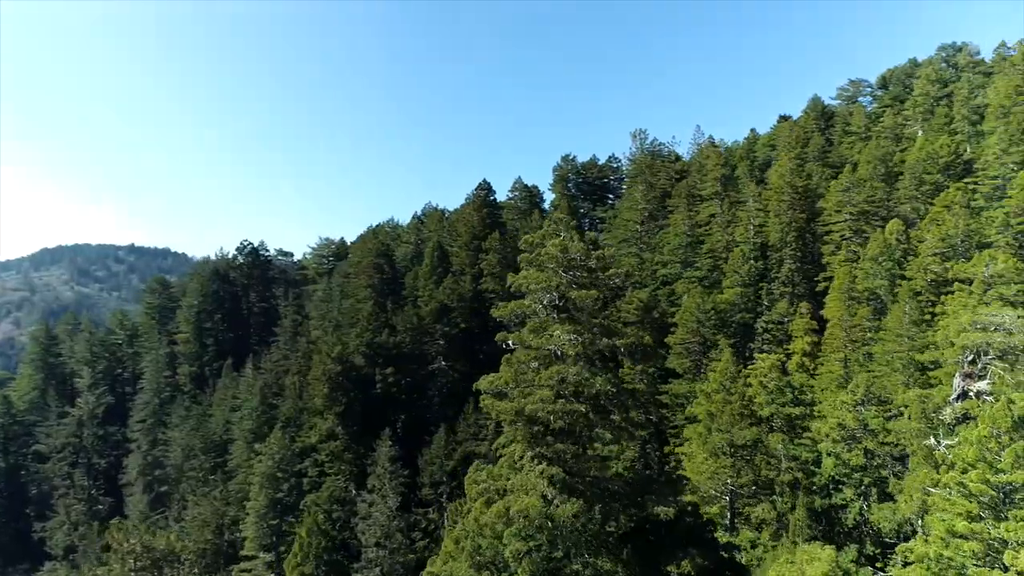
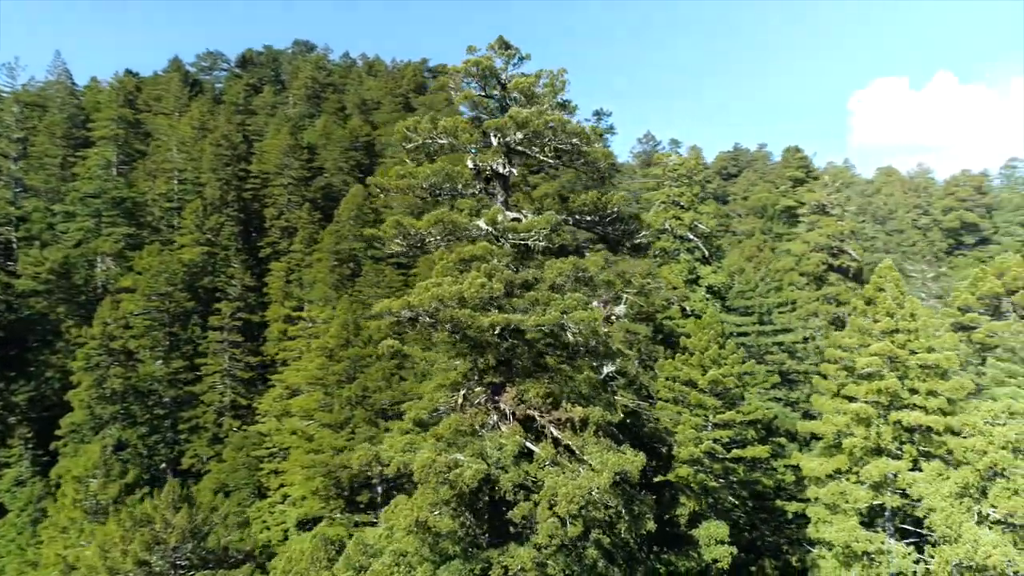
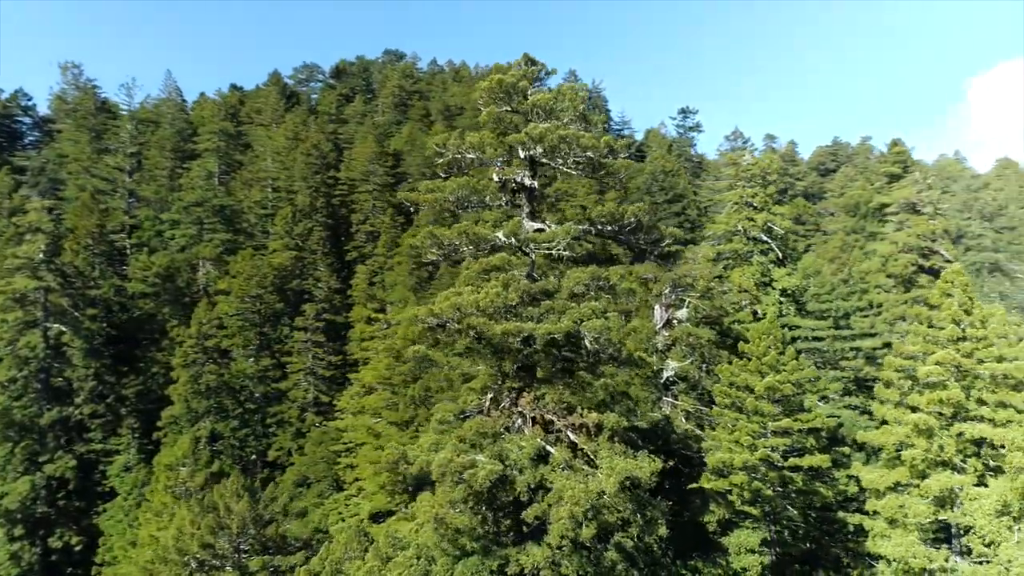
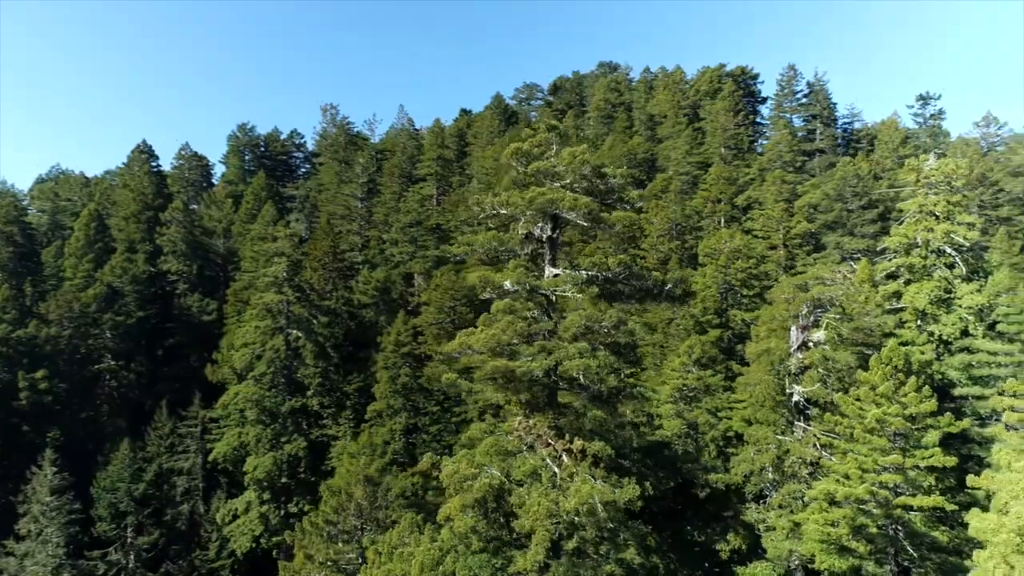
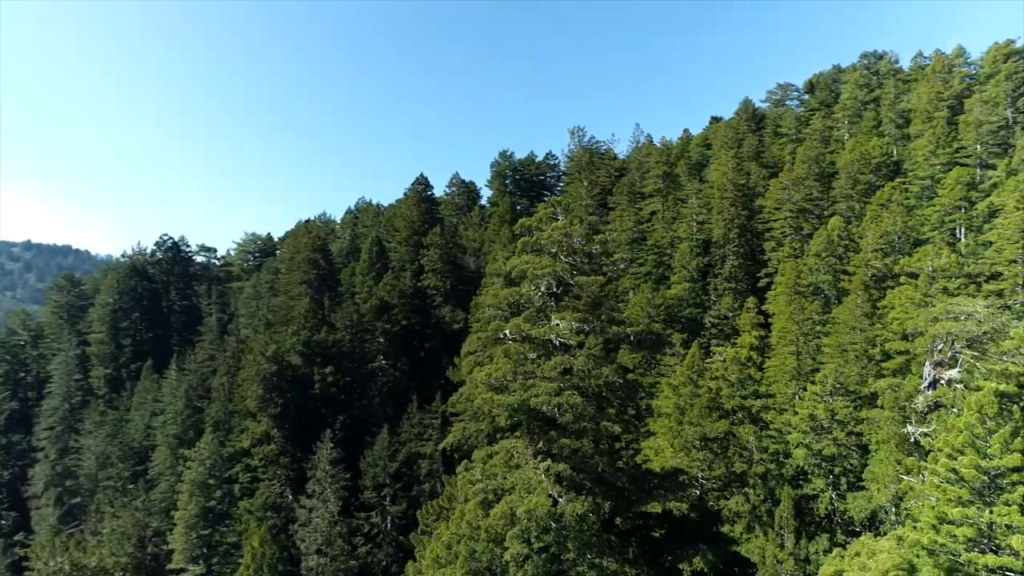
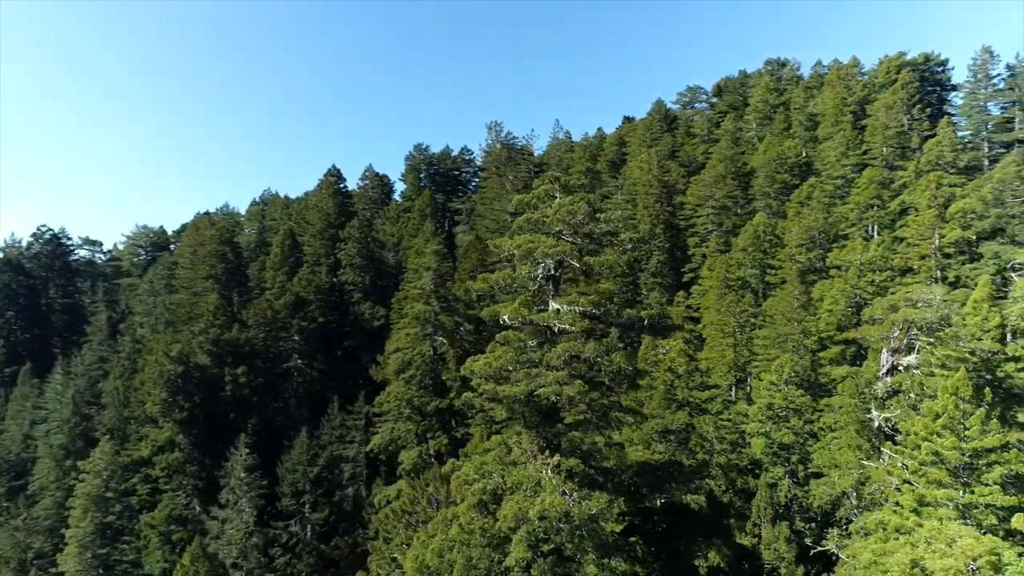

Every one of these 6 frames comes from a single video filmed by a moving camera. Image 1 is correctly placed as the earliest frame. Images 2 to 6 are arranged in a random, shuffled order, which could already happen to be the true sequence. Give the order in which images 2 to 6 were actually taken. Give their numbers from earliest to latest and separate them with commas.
5, 6, 4, 3, 2
